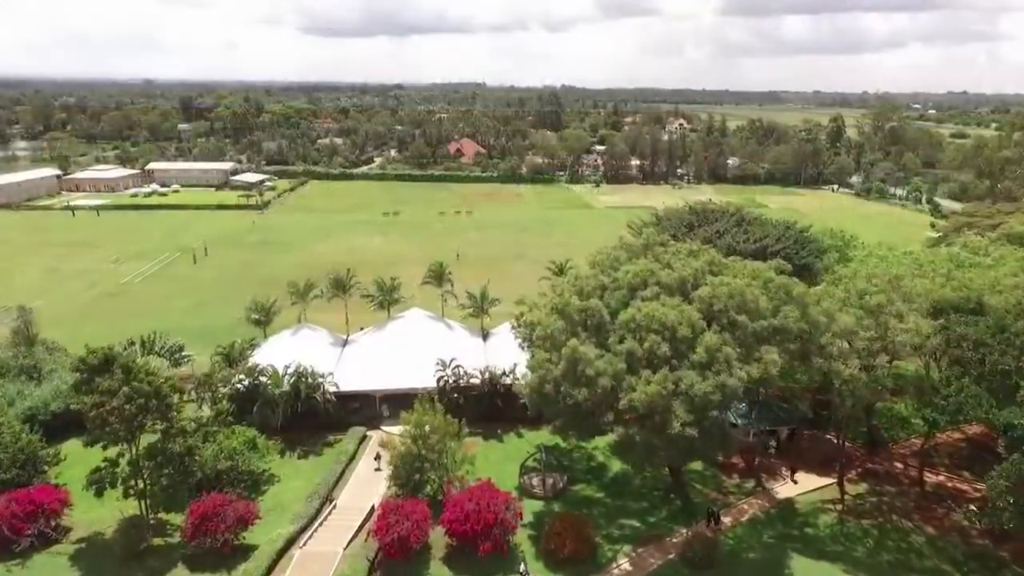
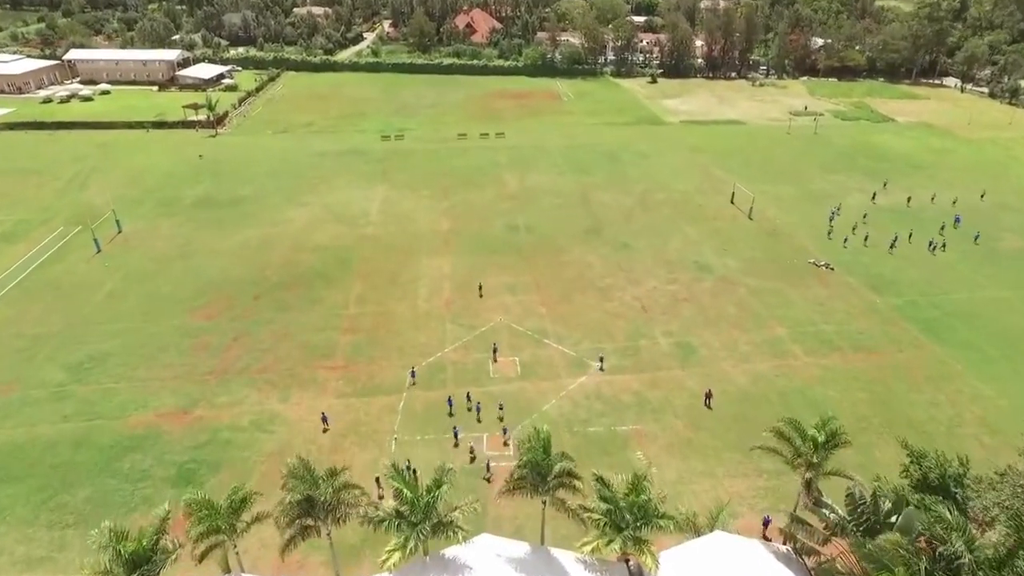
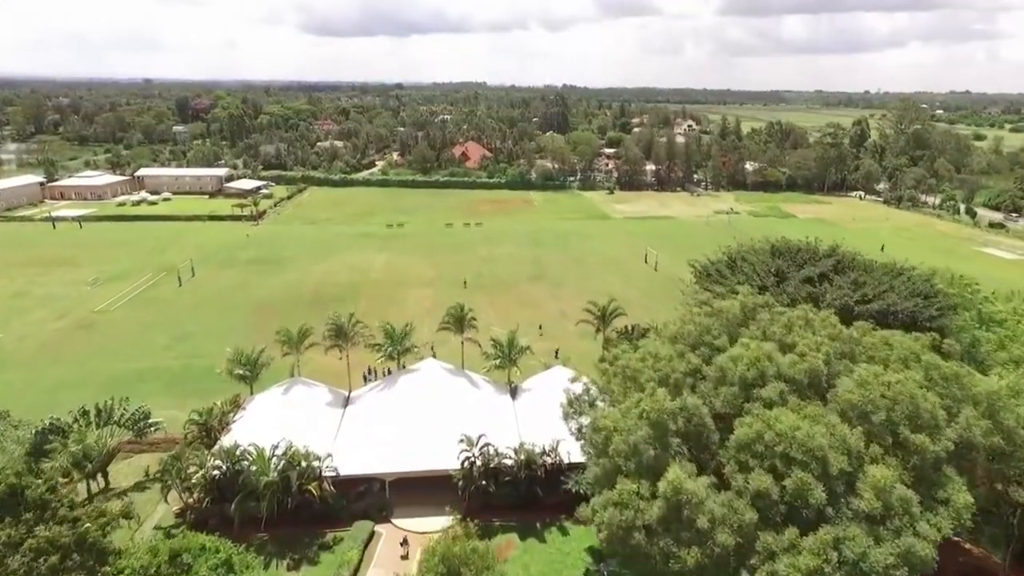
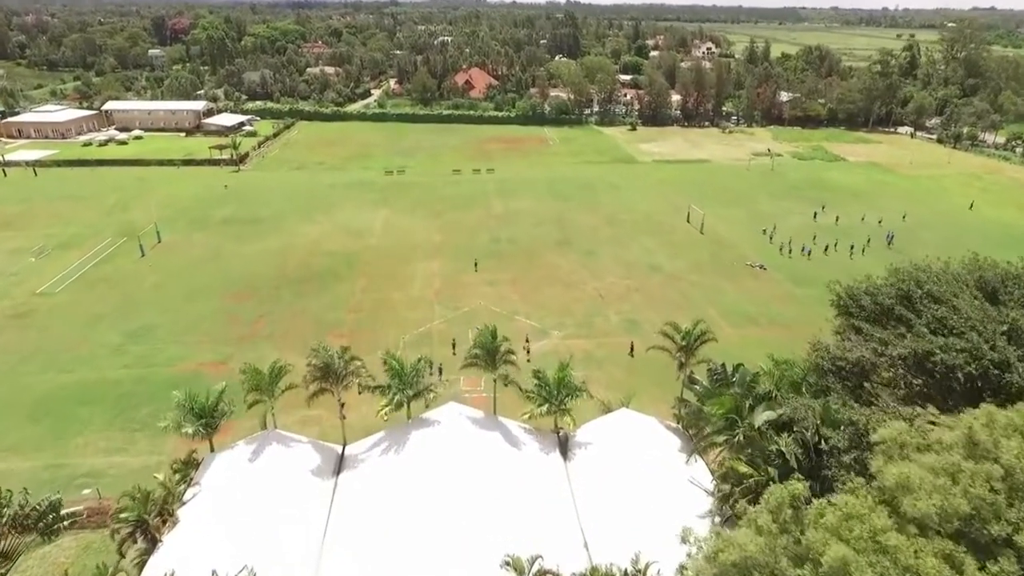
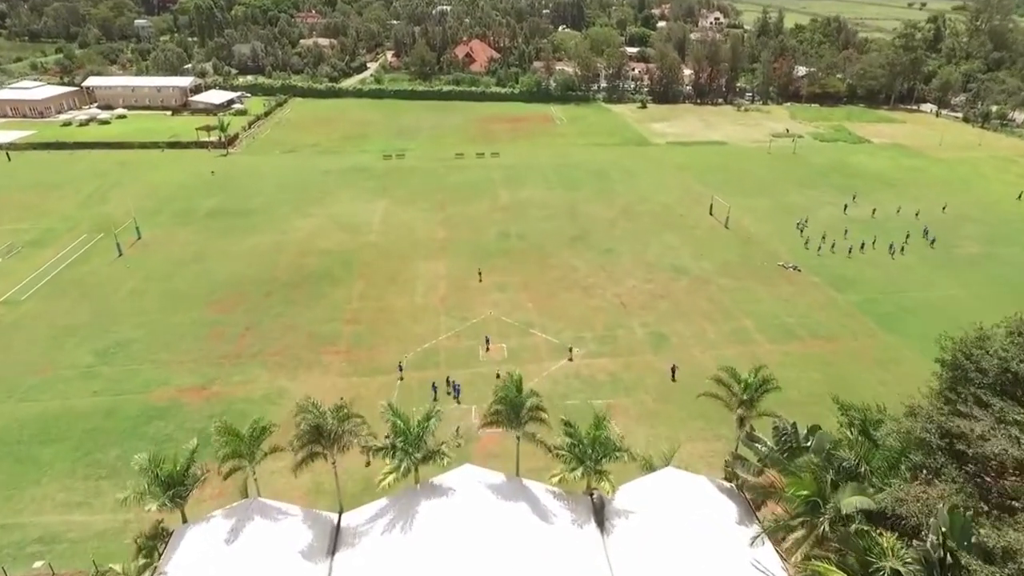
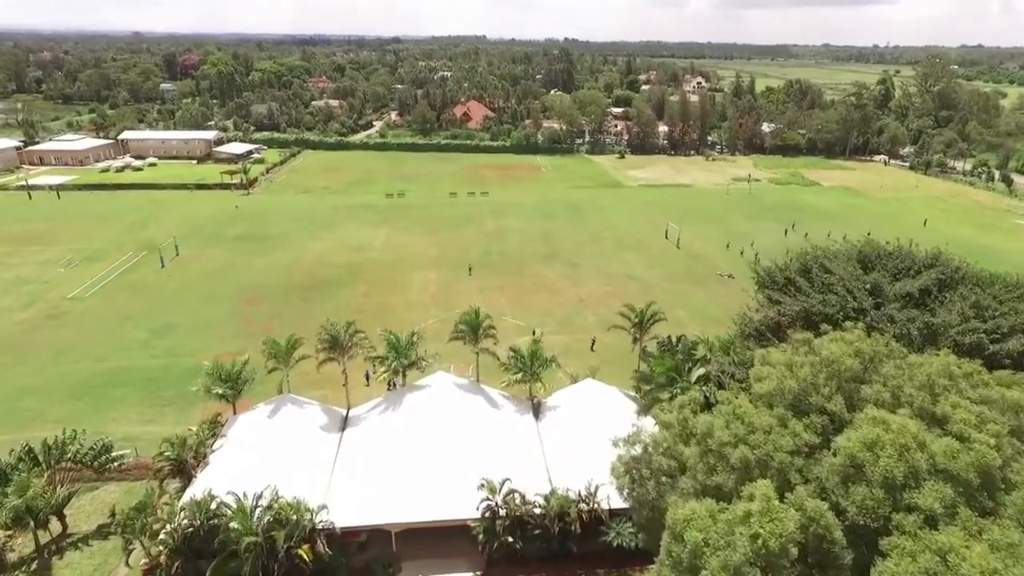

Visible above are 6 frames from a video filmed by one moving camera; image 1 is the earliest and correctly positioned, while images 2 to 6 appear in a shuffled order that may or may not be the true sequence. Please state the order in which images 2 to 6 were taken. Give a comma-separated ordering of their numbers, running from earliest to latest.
3, 6, 4, 5, 2
